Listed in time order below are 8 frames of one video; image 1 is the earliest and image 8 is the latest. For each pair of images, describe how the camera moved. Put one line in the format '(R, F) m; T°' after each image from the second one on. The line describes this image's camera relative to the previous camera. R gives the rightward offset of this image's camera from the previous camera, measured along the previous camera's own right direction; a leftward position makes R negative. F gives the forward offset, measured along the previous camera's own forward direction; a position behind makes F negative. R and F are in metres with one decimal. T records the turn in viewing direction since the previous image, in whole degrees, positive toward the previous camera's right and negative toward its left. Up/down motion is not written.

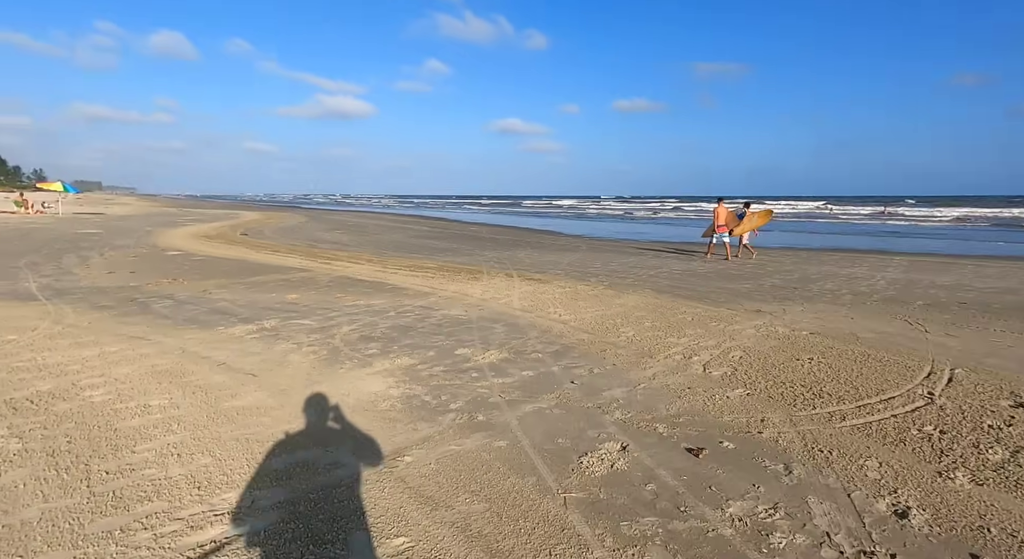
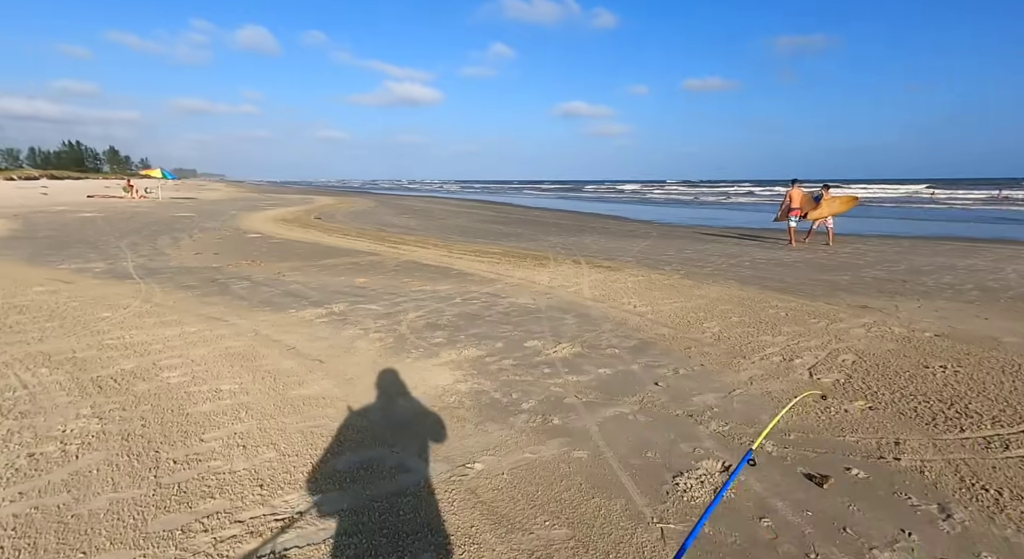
(-0.1, +0.3) m; -7°
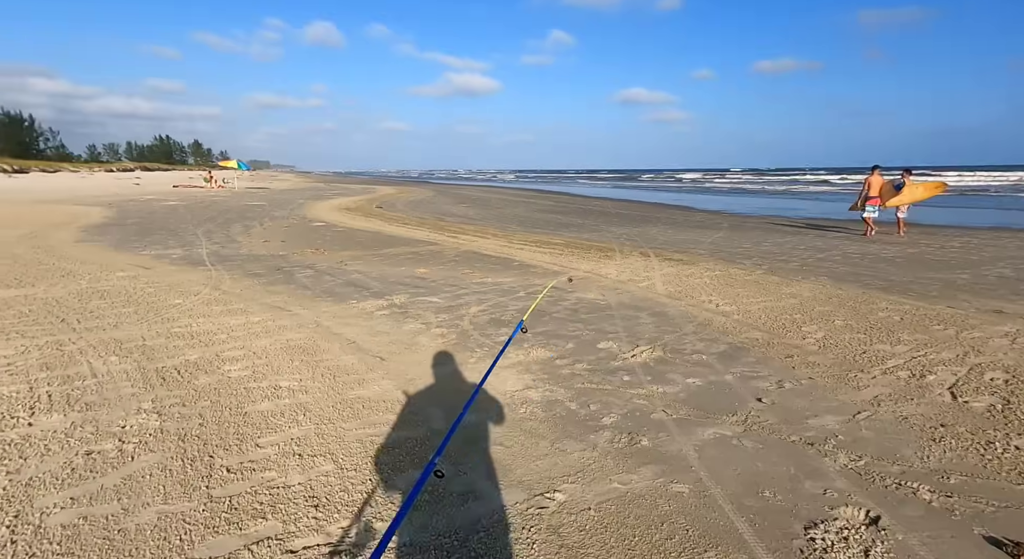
(-0.2, +0.4) m; -6°
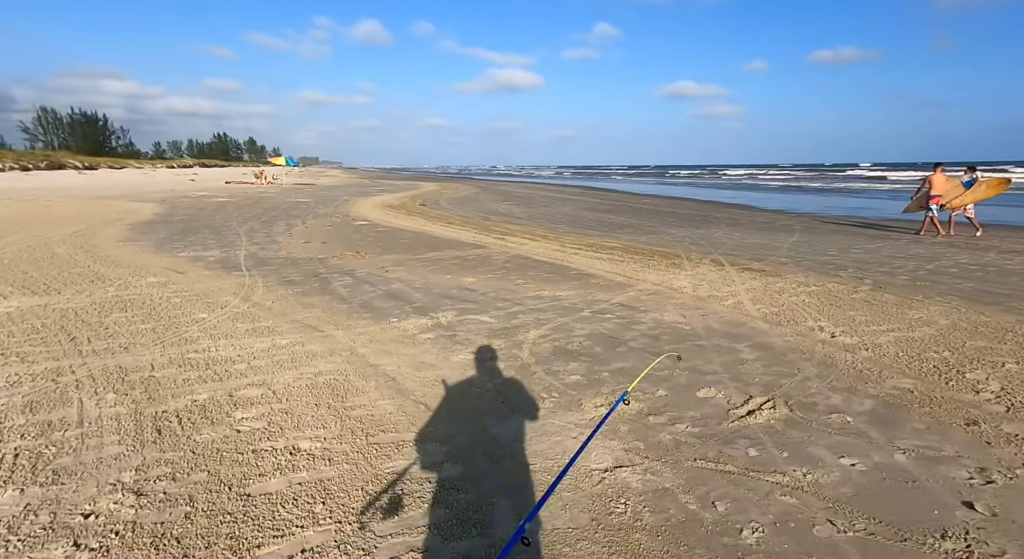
(-0.3, +0.9) m; -4°
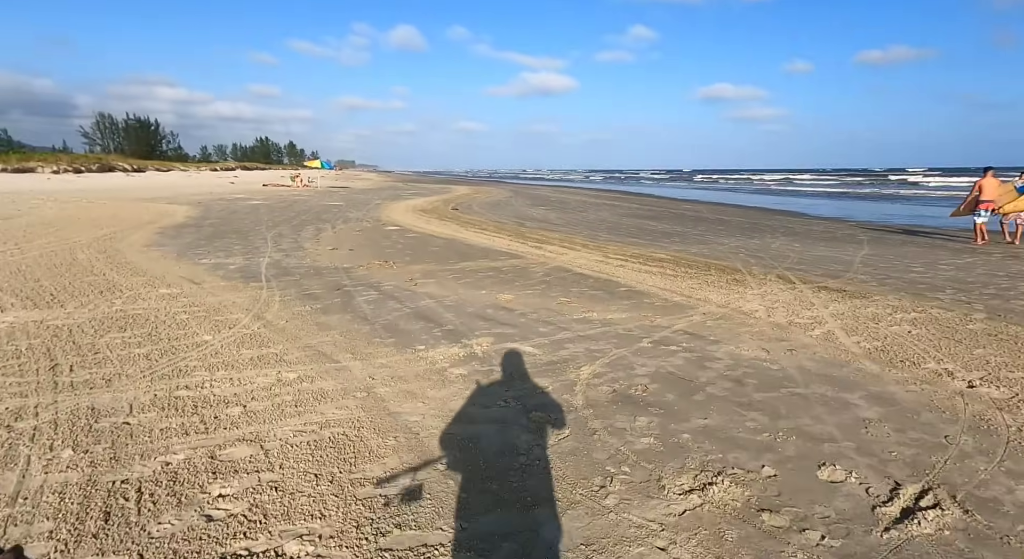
(-0.2, +0.9) m; -3°
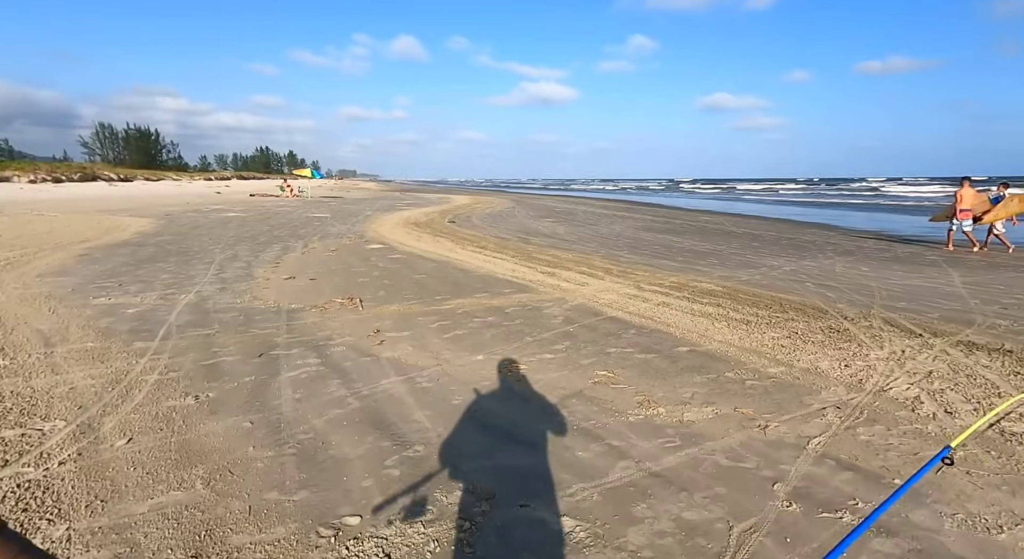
(-0.1, +2.4) m; 0°
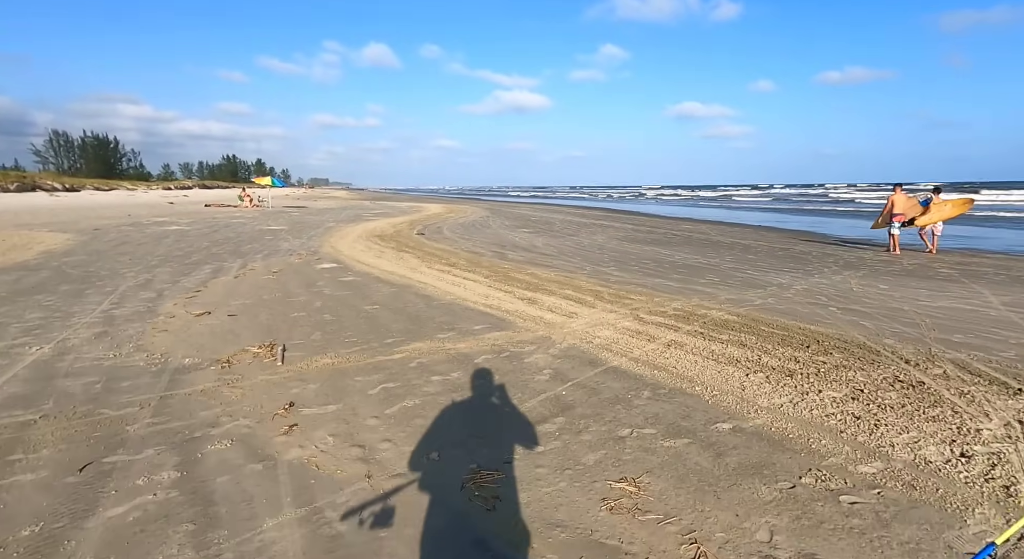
(+0.1, +1.6) m; +3°
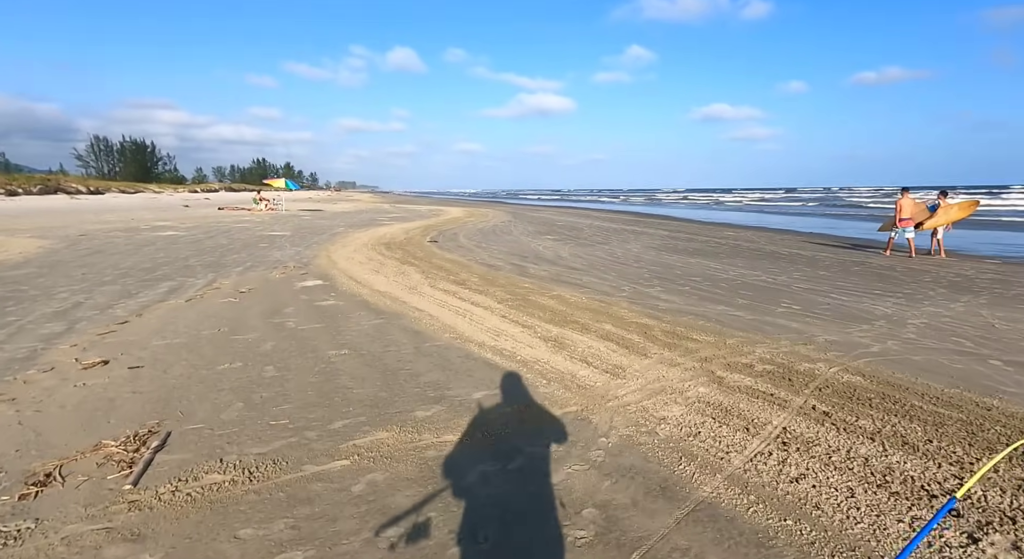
(0.0, +2.2) m; -3°
